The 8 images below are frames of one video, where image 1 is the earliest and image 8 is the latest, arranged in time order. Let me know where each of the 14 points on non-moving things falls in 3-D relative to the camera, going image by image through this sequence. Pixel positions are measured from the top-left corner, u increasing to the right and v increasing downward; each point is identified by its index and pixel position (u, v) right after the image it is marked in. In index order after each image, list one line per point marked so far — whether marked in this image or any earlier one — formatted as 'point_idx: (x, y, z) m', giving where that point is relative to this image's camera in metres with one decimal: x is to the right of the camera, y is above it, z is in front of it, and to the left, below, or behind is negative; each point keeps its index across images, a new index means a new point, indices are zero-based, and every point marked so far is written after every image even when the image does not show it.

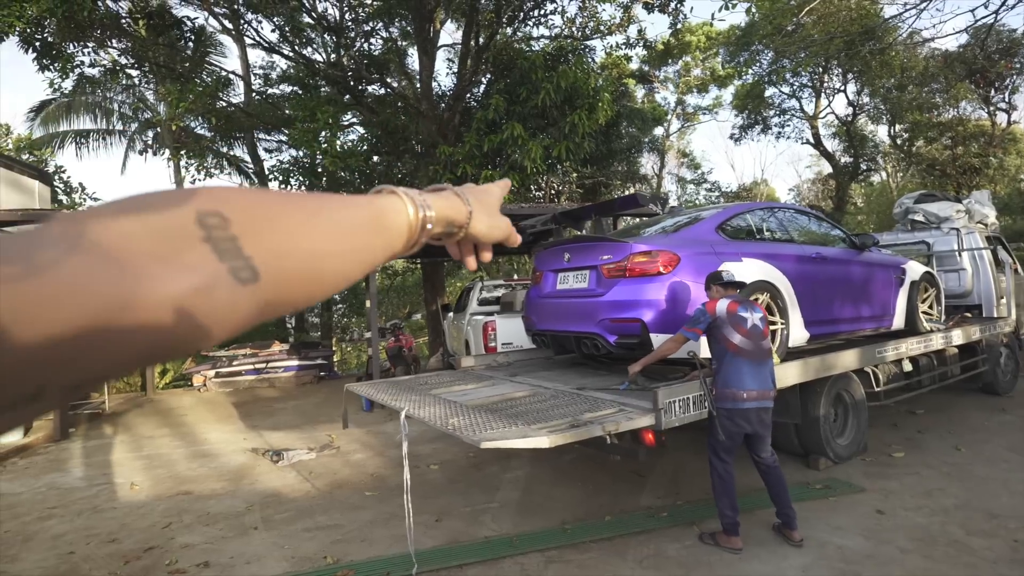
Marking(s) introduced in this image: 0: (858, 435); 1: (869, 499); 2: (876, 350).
0: (+3.5, -1.5, +5.4) m
1: (+2.9, -1.7, +4.4) m
2: (+3.5, -0.6, +5.2) m
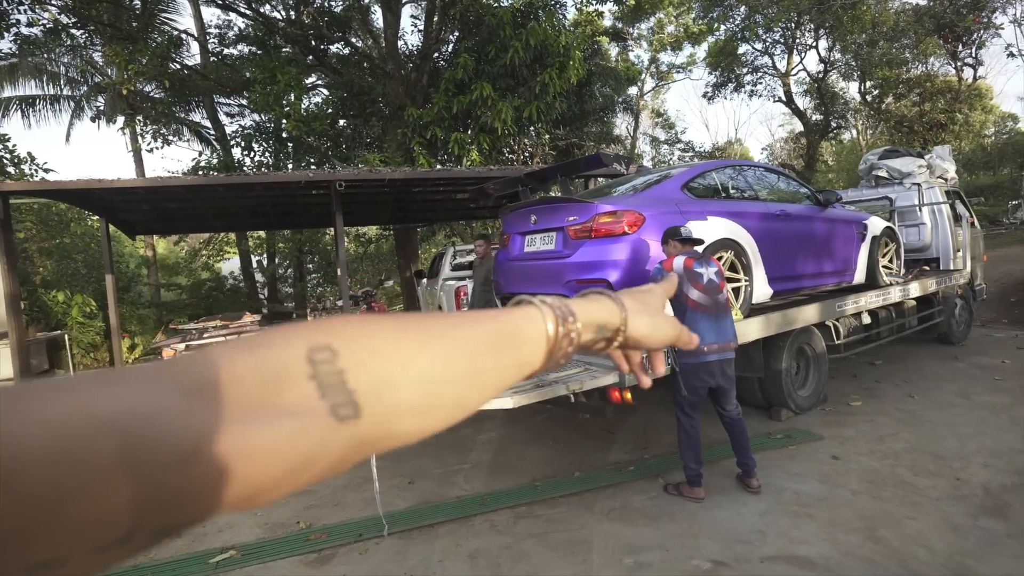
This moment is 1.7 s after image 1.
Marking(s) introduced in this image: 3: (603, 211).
0: (+3.2, -1.0, +5.6) m
1: (+2.6, -1.3, +4.5) m
2: (+3.2, -0.2, +5.3) m
3: (+0.7, +0.6, +4.4) m
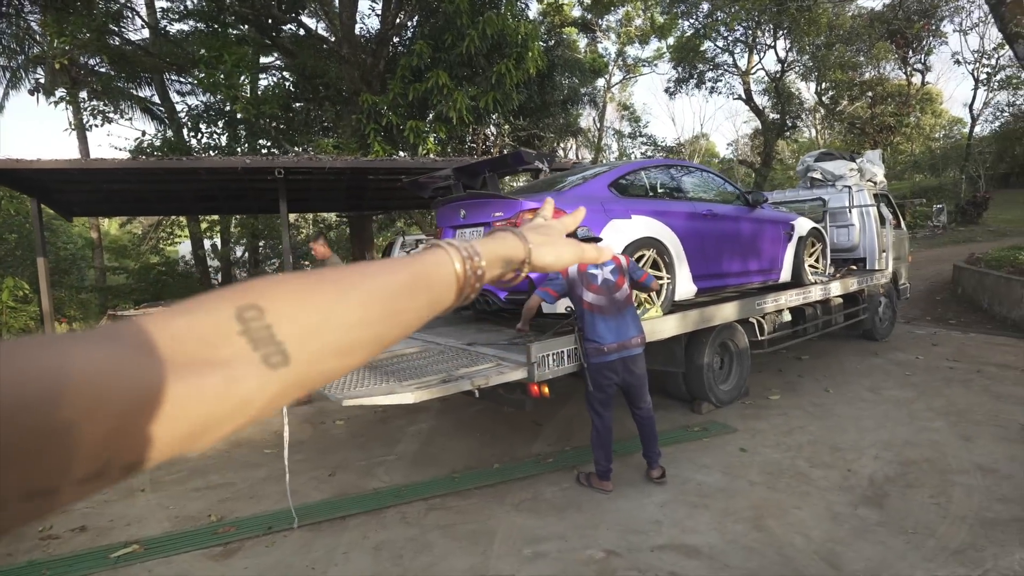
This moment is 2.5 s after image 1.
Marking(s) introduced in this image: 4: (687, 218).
0: (+2.5, -1.0, +5.8) m
1: (+2.0, -1.3, +4.7) m
2: (+2.5, -0.1, +5.6) m
3: (+0.1, +0.7, +4.5) m
4: (+1.7, +0.7, +5.3) m
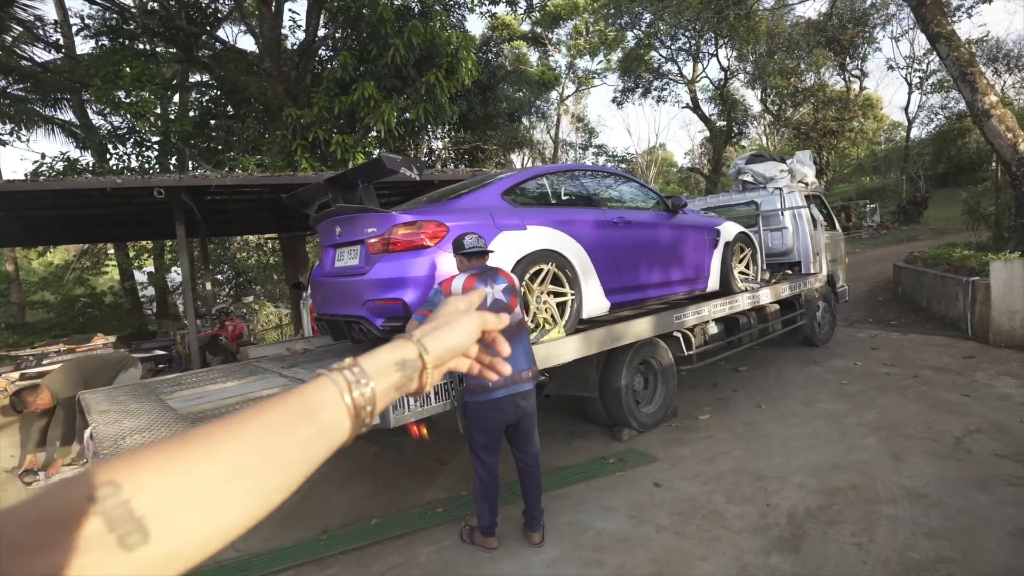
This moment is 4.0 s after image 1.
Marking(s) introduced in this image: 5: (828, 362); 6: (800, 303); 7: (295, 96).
0: (+1.5, -1.1, +5.3) m
1: (+1.1, -1.5, +4.3) m
2: (+1.6, -0.3, +5.1) m
3: (-0.8, +0.5, +3.9) m
4: (+0.7, +0.5, +4.8) m
5: (+4.3, -1.0, +7.2) m
6: (+4.2, -0.2, +7.8) m
7: (-5.1, +4.6, +12.7) m
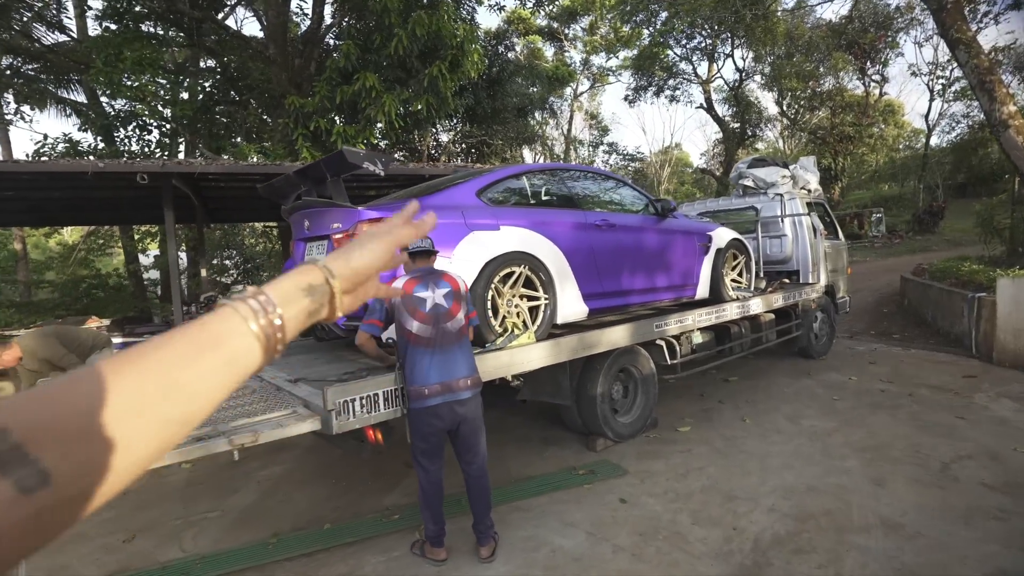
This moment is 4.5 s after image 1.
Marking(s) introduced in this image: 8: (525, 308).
0: (+1.3, -1.2, +5.2) m
1: (+0.8, -1.5, +4.1) m
2: (+1.4, -0.3, +4.9) m
3: (-1.0, +0.5, +3.8) m
4: (+0.5, +0.5, +4.7) m
5: (+4.0, -1.1, +7.0) m
6: (+4.0, -0.4, +7.5) m
7: (-5.0, +4.8, +12.6) m
8: (+0.1, -0.2, +4.2) m
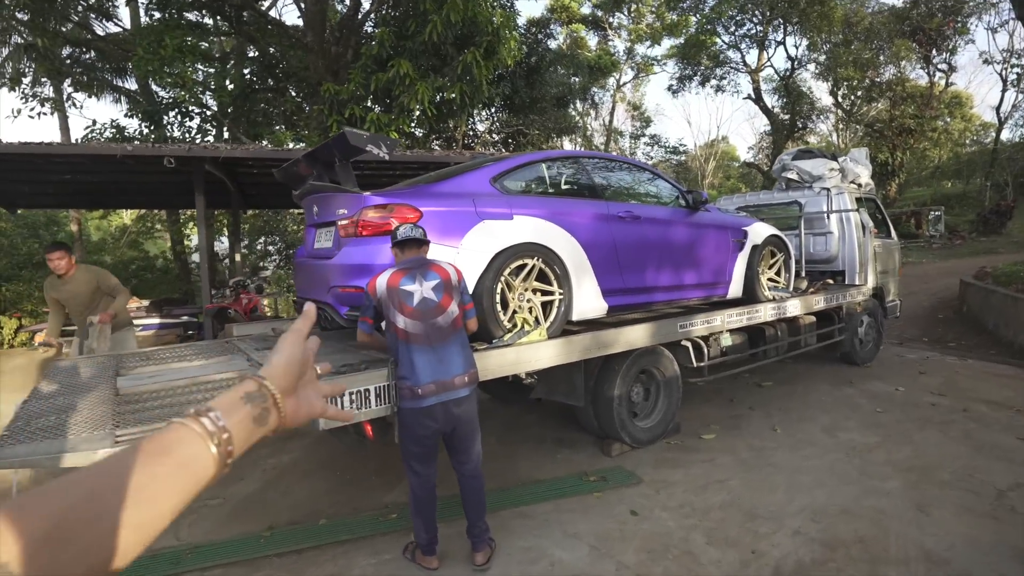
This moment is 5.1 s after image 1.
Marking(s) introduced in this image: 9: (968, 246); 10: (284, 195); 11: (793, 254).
0: (+1.4, -1.2, +4.9) m
1: (+0.9, -1.5, +3.8) m
2: (+1.5, -0.3, +4.6) m
3: (-0.9, +0.6, +3.6) m
4: (+0.7, +0.6, +4.4) m
5: (+4.3, -1.2, +6.5) m
6: (+4.3, -0.4, +7.0) m
7: (-4.2, +5.1, +12.7) m
8: (+0.2, -0.1, +3.9) m
9: (+16.2, +1.5, +19.0) m
10: (-4.8, +1.9, +11.1) m
11: (+3.2, +0.4, +6.1) m
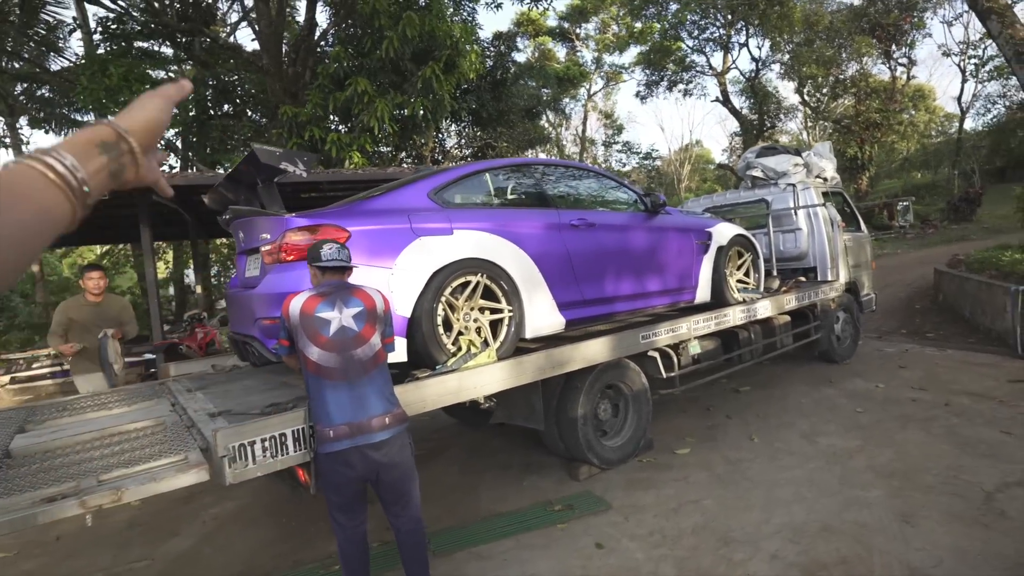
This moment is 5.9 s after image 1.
0: (+1.1, -1.2, +4.6) m
1: (+0.6, -1.6, +3.5) m
2: (+1.1, -0.4, +4.4) m
3: (-1.3, +0.4, +3.4) m
4: (+0.2, +0.4, +4.1) m
5: (+3.9, -1.1, +6.3) m
6: (+3.9, -0.3, +6.8) m
7: (-5.1, +4.5, +12.4) m
8: (-0.2, -0.2, +3.7) m
9: (+15.3, +1.9, +19.2) m
10: (-5.4, +1.3, +10.8) m
11: (+2.7, +0.4, +5.9) m
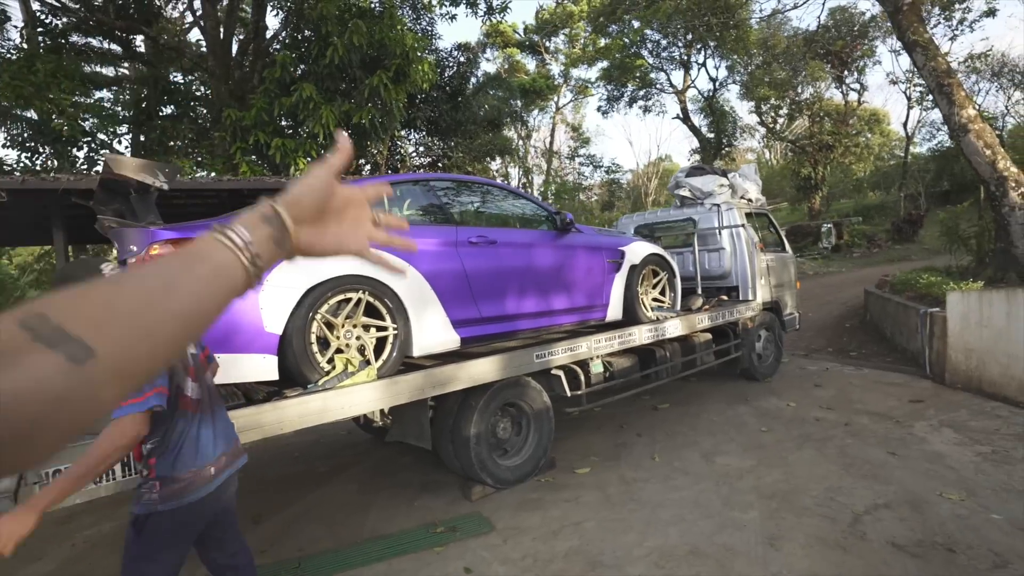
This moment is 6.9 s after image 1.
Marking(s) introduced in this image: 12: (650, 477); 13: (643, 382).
0: (+0.2, -1.4, +4.6) m
1: (-0.2, -1.7, +3.5) m
2: (+0.3, -0.5, +4.4) m
3: (-2.1, +0.3, +3.2) m
4: (-0.6, +0.3, +4.1) m
5: (+3.0, -1.3, +6.4) m
6: (+2.9, -0.6, +7.0) m
7: (-6.2, +4.3, +12.2) m
8: (-1.0, -0.4, +3.6) m
9: (+13.8, +1.2, +19.9) m
10: (-6.5, +1.2, +10.5) m
11: (+1.8, +0.2, +6.0) m
12: (+1.1, -1.6, +4.4) m
13: (+1.5, -1.1, +6.1) m
